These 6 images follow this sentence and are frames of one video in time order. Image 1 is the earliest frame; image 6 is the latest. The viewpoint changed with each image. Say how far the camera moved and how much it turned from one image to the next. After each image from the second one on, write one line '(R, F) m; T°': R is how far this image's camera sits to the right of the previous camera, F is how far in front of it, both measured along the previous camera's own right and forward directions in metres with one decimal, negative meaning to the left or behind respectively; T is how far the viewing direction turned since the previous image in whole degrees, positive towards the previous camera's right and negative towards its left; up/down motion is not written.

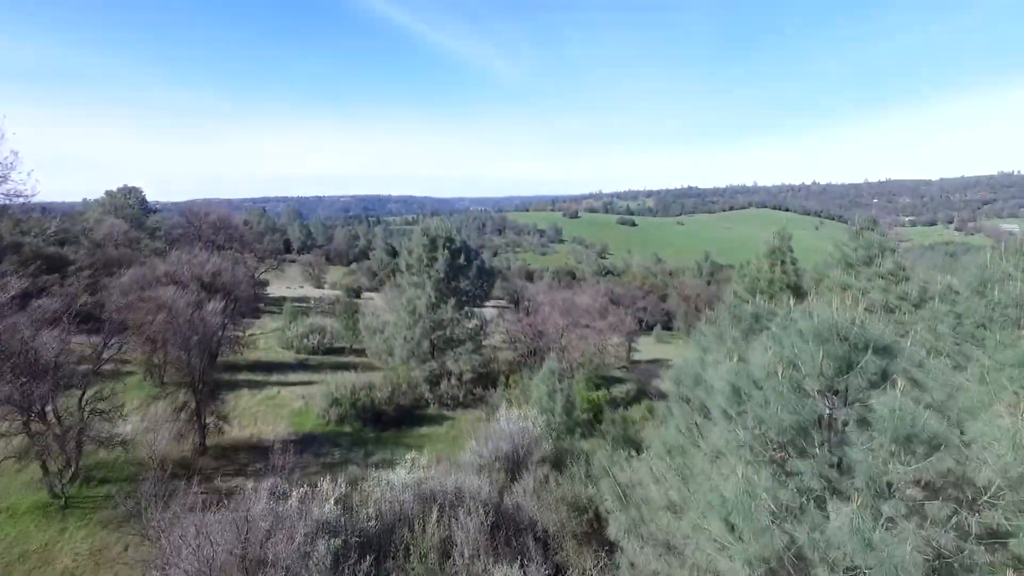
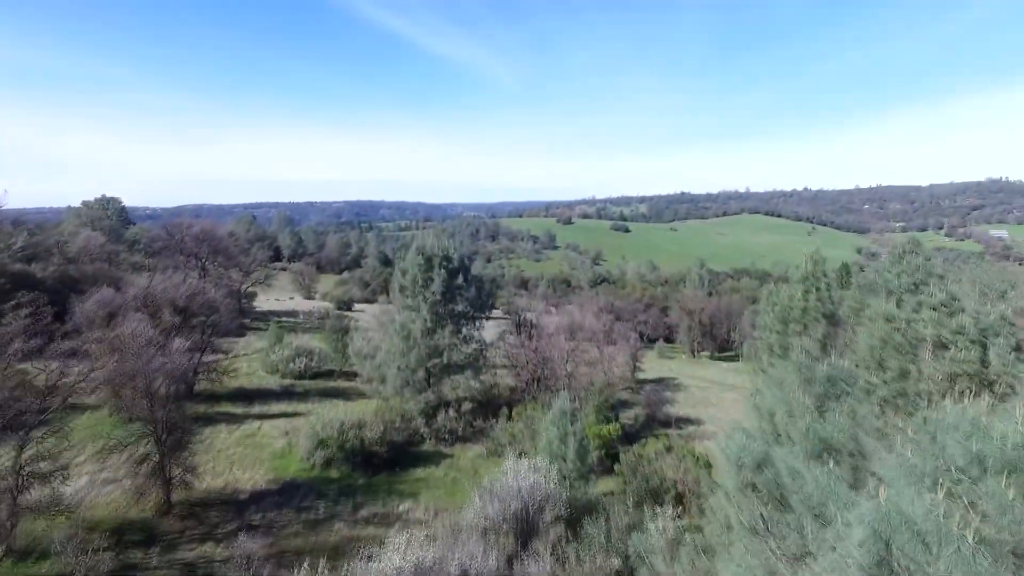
(-0.3, +1.5) m; +1°
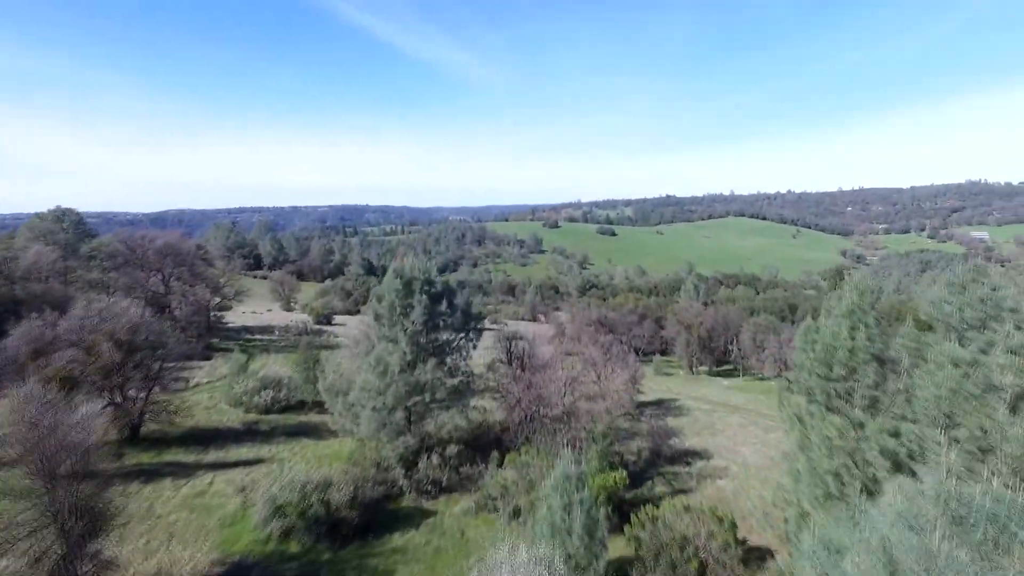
(-0.1, +2.1) m; +1°
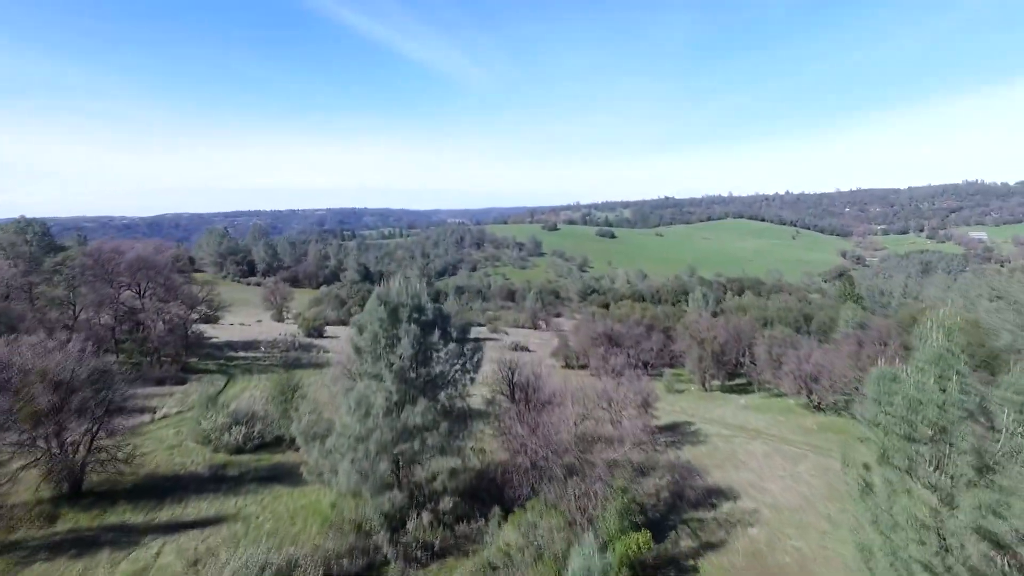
(-0.1, +2.3) m; 0°
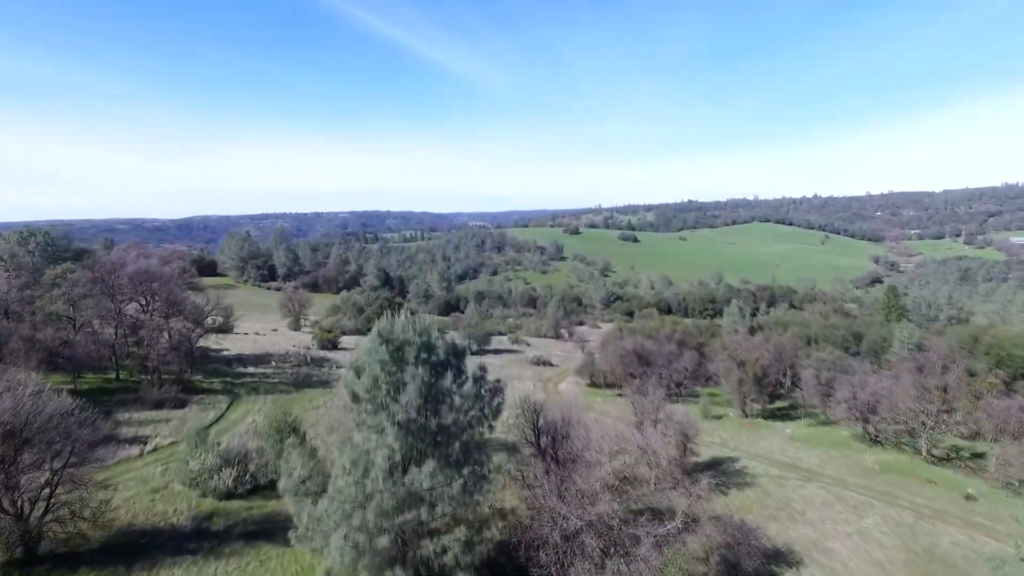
(-0.1, +2.3) m; -2°
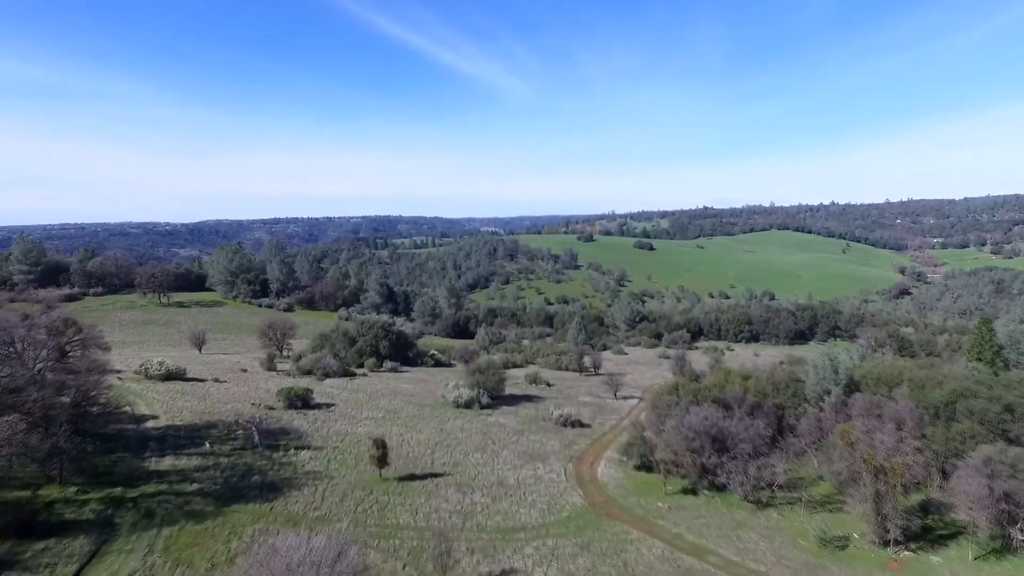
(-0.6, +10.1) m; -1°
